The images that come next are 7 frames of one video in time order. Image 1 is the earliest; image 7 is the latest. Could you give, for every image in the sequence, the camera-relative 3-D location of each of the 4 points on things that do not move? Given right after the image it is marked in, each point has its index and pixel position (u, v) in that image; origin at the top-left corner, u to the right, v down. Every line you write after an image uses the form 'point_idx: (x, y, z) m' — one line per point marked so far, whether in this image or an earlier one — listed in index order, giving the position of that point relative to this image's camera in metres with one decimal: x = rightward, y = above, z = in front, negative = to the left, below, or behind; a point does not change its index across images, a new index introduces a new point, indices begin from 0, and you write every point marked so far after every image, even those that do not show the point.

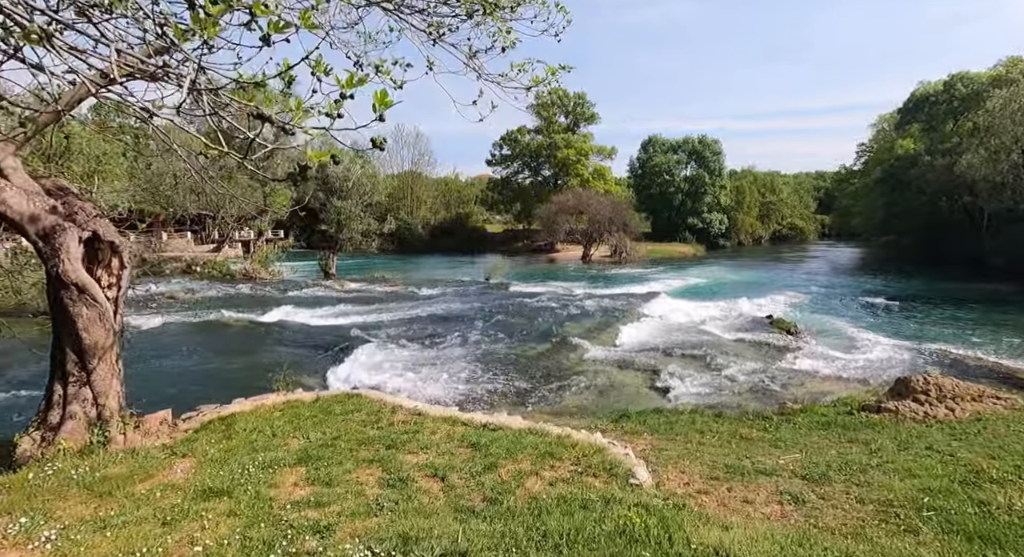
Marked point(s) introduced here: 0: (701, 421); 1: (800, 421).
0: (+3.0, -2.3, +10.0) m
1: (+4.5, -2.3, +9.9) m
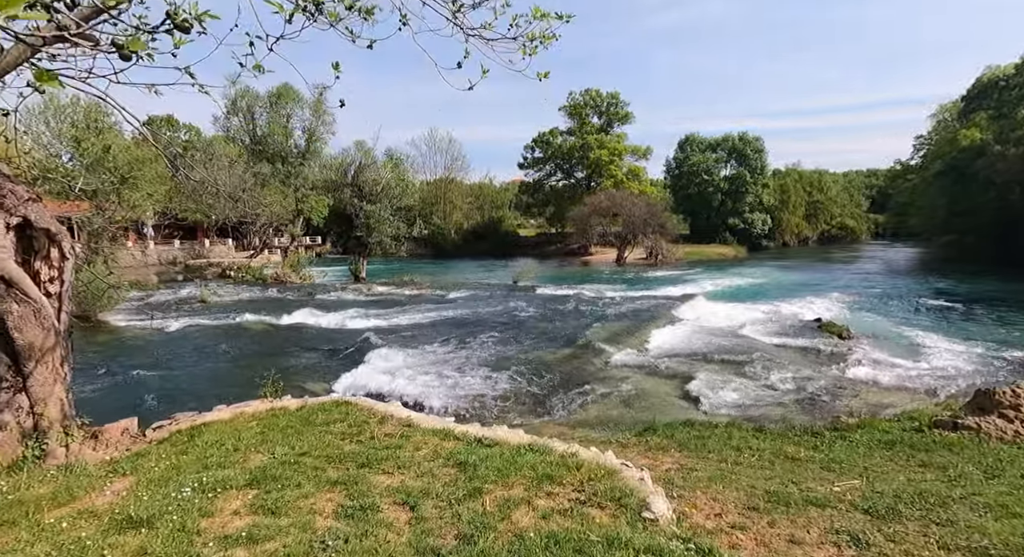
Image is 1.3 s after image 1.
0: (+3.2, -2.2, +8.9) m
1: (+4.7, -2.2, +8.6) m
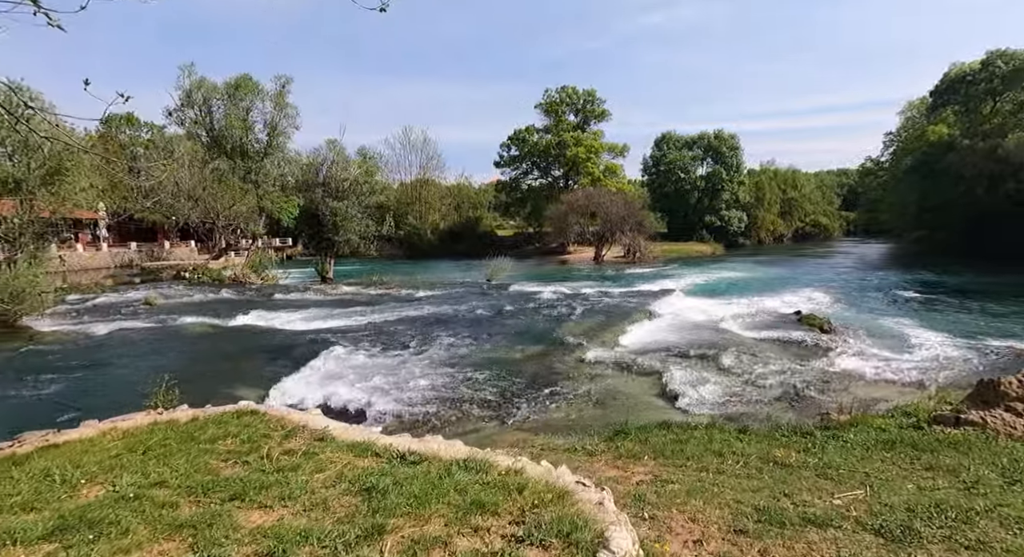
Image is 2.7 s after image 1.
0: (+2.6, -2.0, +7.8) m
1: (+4.1, -2.0, +7.6) m
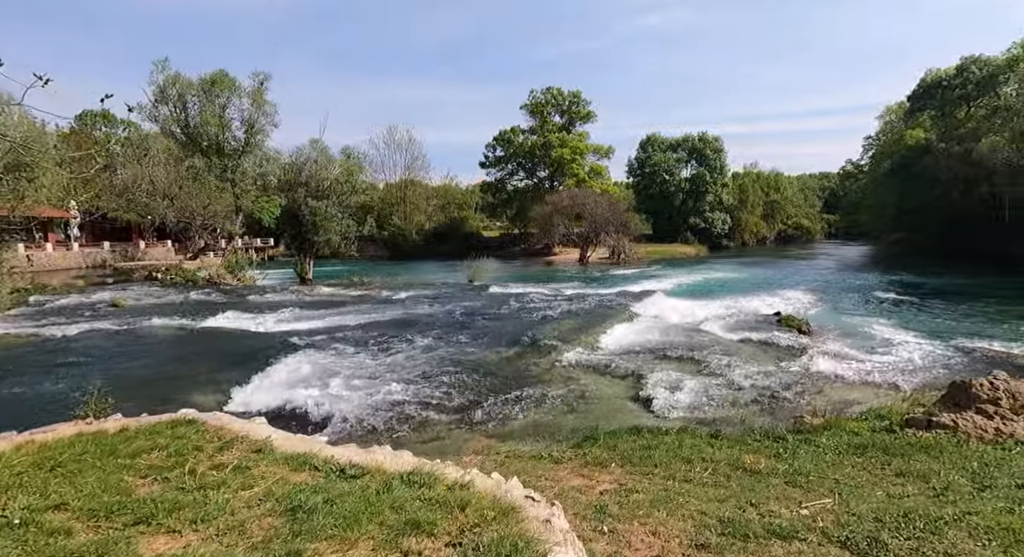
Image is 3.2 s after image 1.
0: (+2.1, -2.0, +7.6) m
1: (+3.7, -2.0, +7.4) m
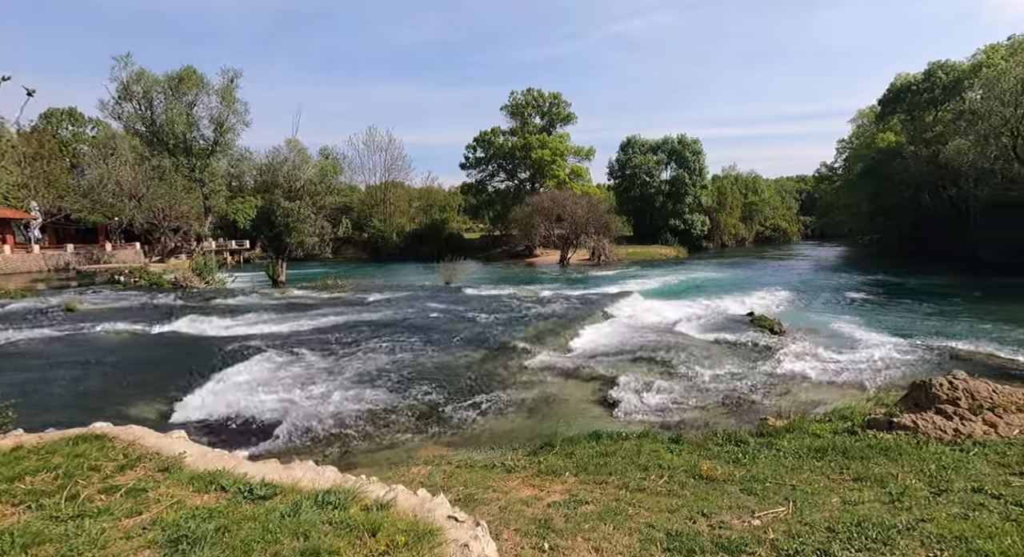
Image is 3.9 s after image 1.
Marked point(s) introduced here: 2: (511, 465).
0: (+1.6, -2.0, +7.3) m
1: (+3.1, -2.0, +7.2) m
2: (0.0, -2.1, +7.0) m
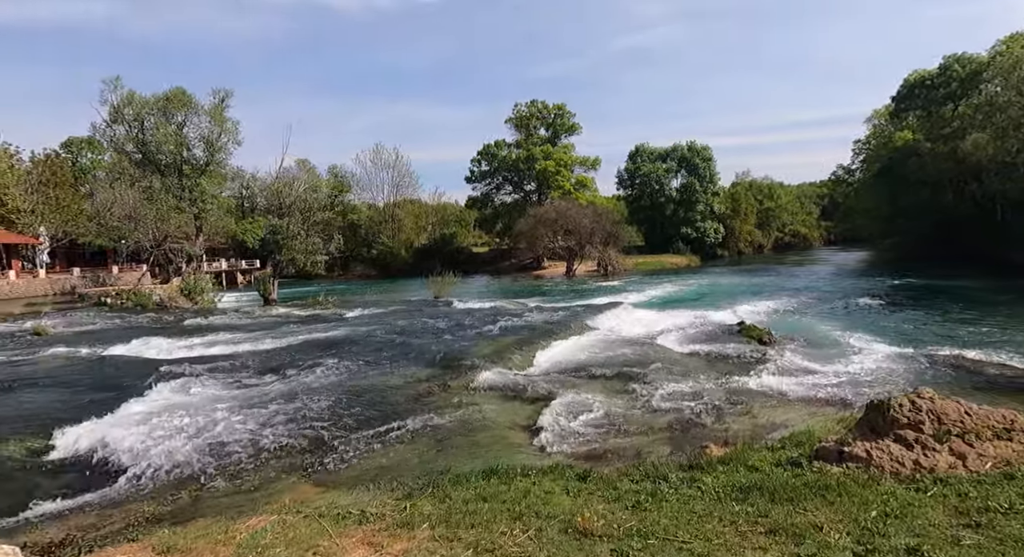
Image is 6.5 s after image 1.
0: (+0.3, -2.0, +6.0) m
1: (+1.8, -2.0, +5.9) m
2: (-1.4, -2.2, +5.8) m
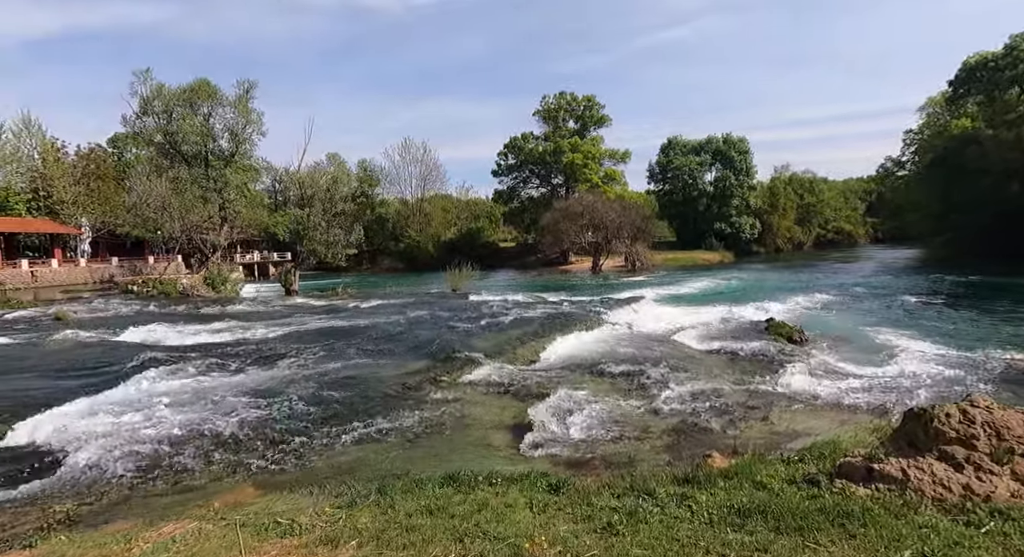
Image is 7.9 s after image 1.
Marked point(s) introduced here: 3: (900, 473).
0: (-0.1, -1.8, +5.1) m
1: (+1.4, -1.8, +4.8) m
2: (-1.7, -1.9, +5.0) m
3: (+3.0, -1.5, +4.9) m
